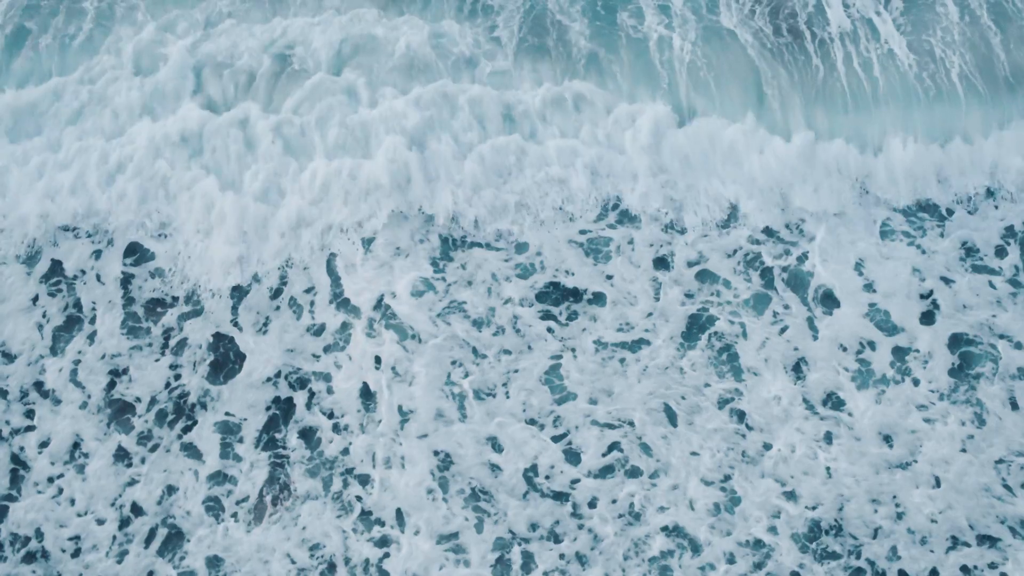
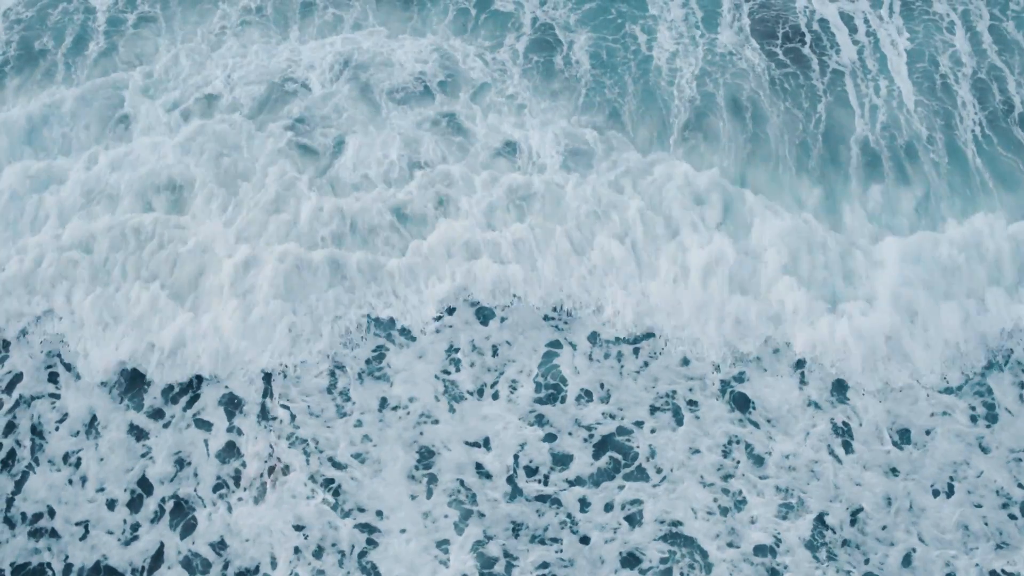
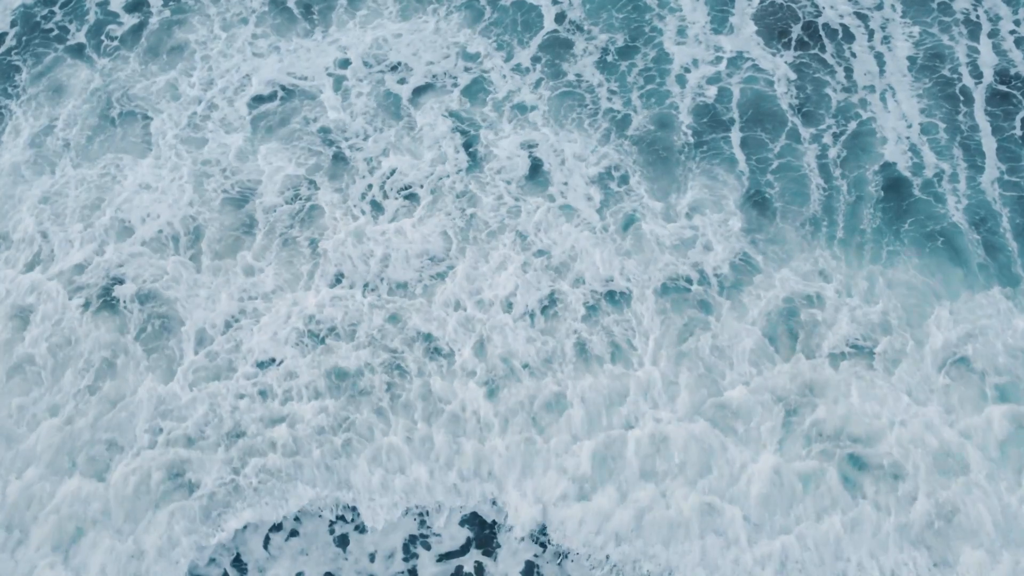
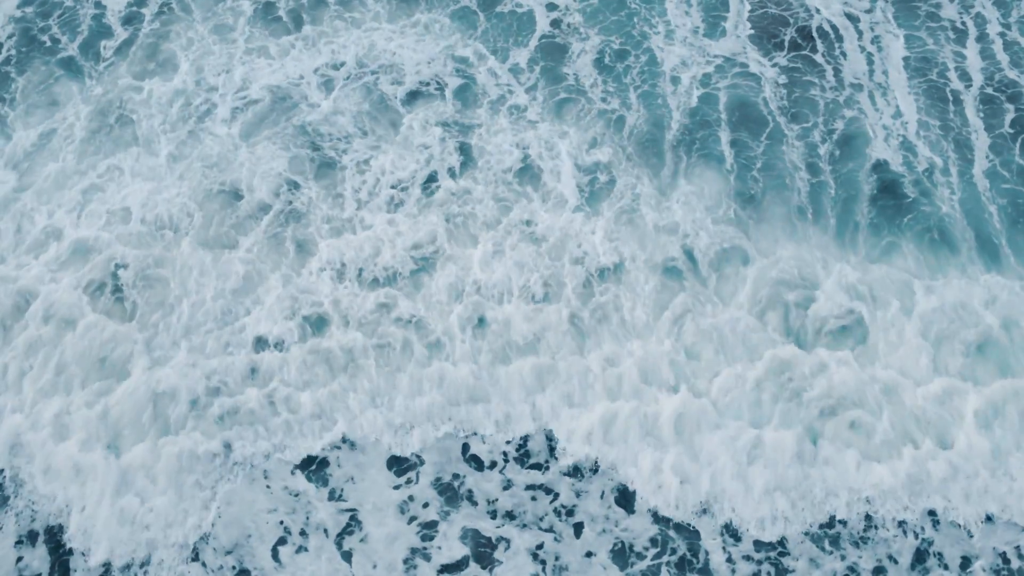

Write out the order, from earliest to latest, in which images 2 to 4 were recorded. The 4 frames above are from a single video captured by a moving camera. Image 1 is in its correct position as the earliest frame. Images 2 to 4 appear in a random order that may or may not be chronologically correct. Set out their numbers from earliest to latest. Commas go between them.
2, 4, 3
